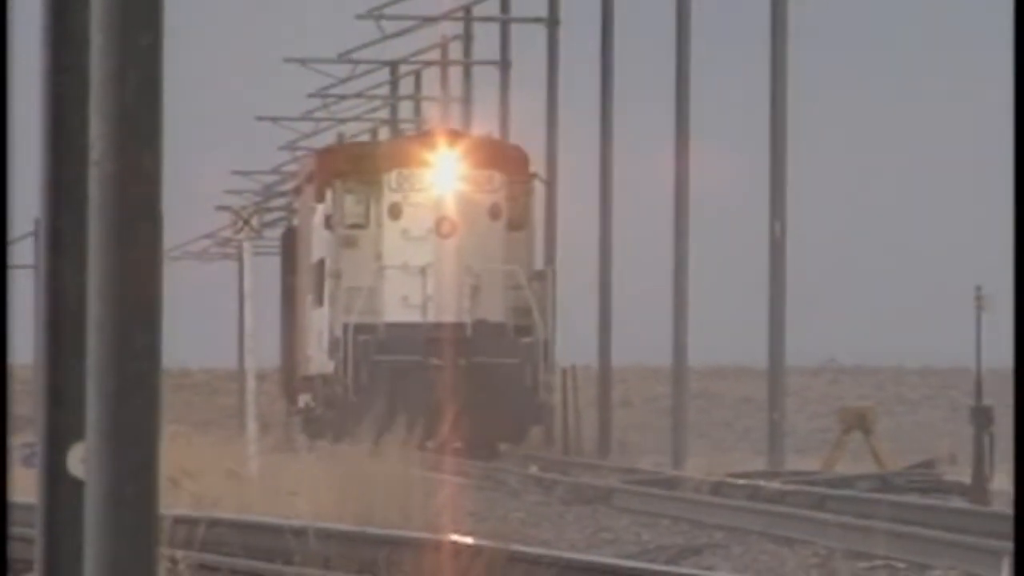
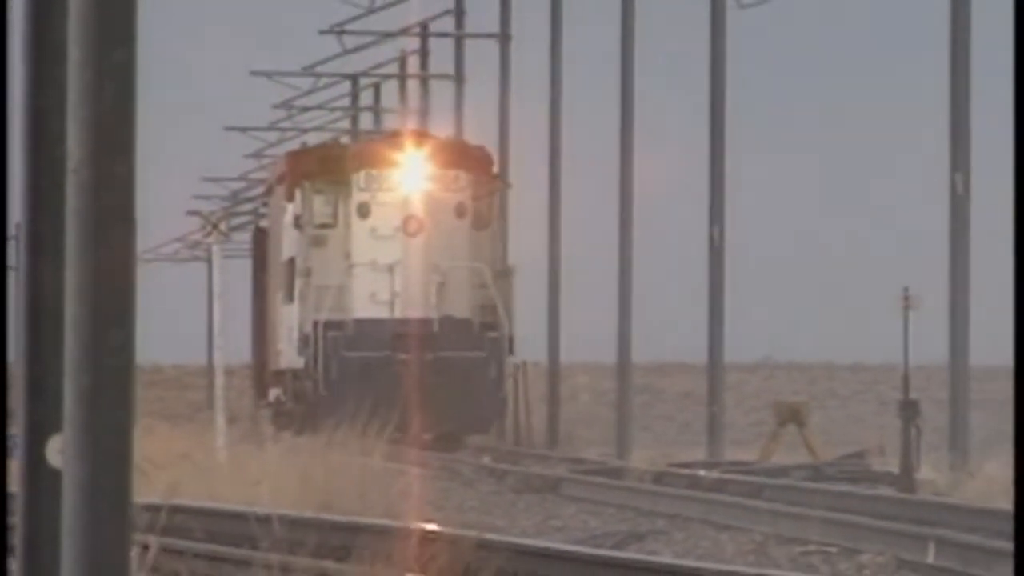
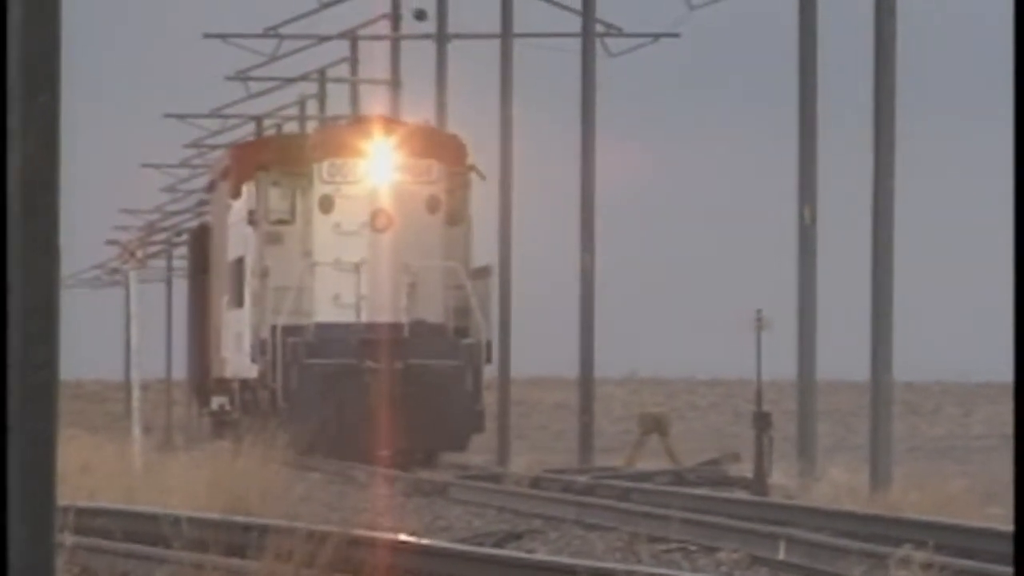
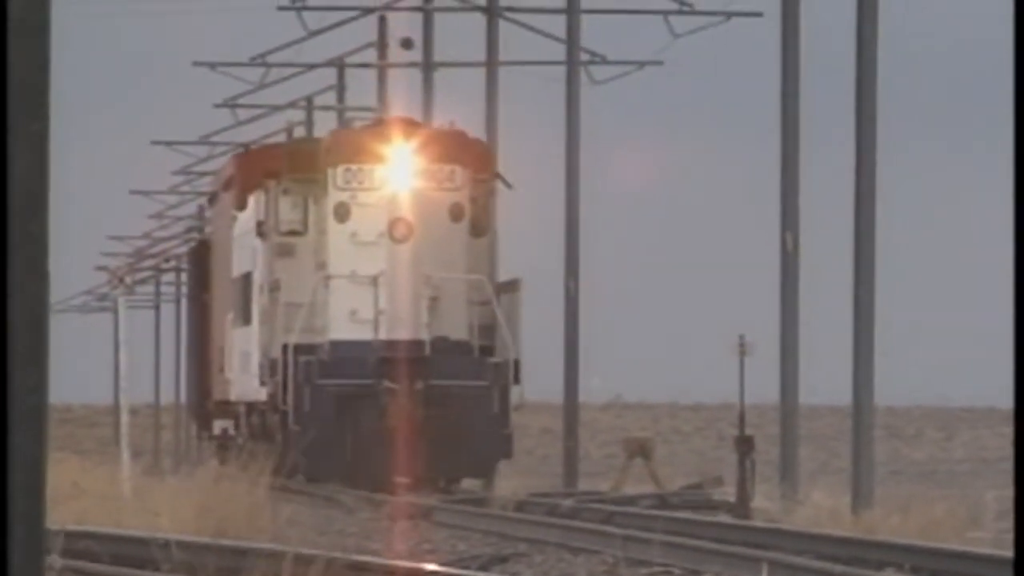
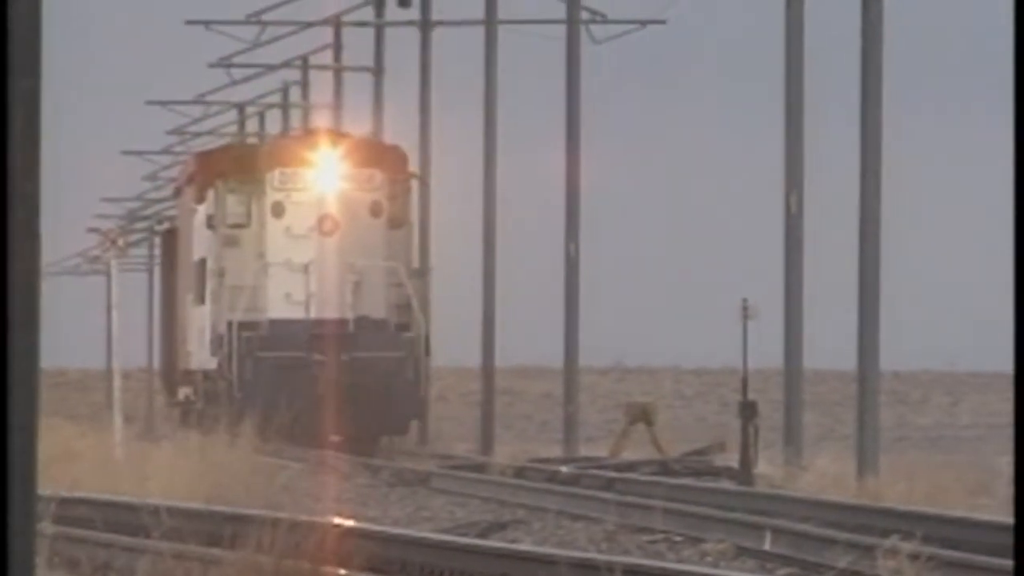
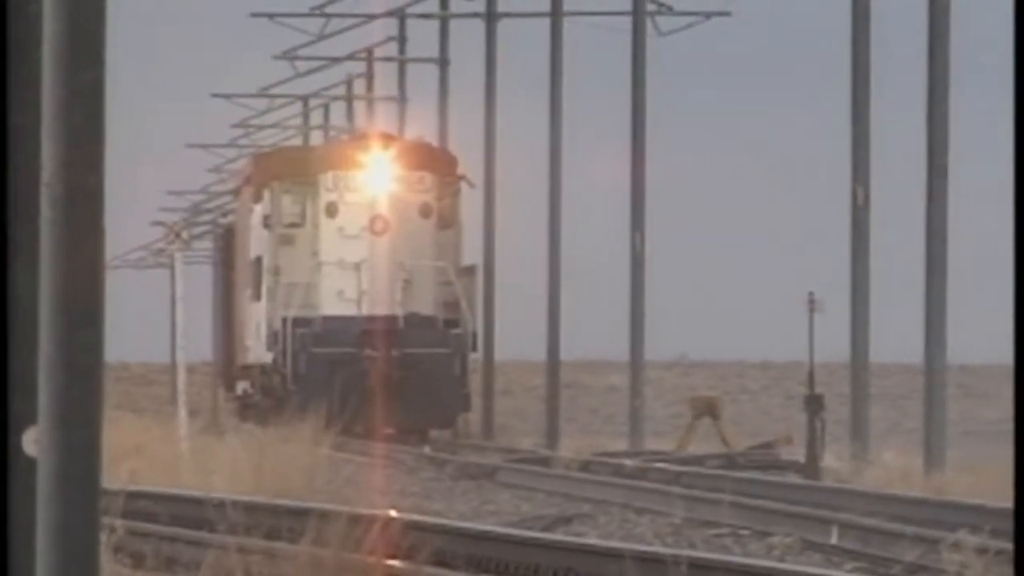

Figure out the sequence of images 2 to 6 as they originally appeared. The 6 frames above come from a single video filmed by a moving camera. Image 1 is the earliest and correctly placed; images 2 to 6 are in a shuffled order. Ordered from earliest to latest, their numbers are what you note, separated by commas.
2, 6, 5, 3, 4
